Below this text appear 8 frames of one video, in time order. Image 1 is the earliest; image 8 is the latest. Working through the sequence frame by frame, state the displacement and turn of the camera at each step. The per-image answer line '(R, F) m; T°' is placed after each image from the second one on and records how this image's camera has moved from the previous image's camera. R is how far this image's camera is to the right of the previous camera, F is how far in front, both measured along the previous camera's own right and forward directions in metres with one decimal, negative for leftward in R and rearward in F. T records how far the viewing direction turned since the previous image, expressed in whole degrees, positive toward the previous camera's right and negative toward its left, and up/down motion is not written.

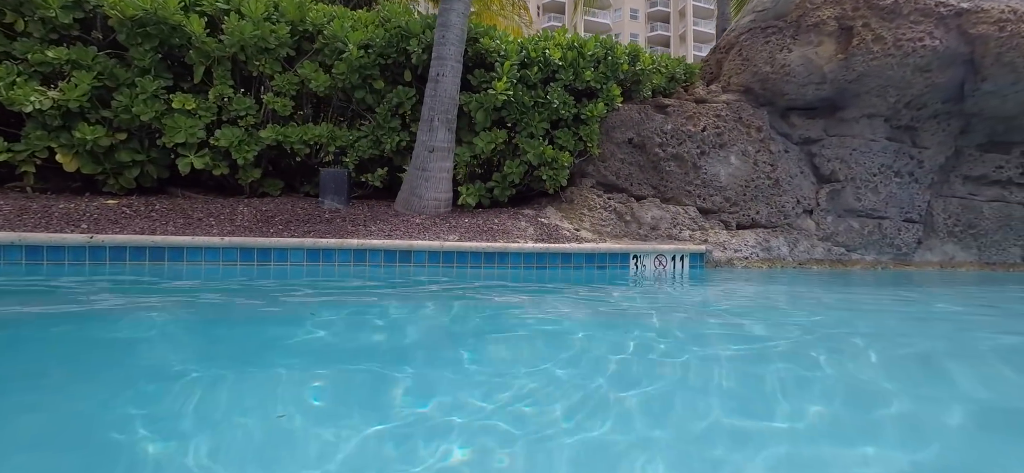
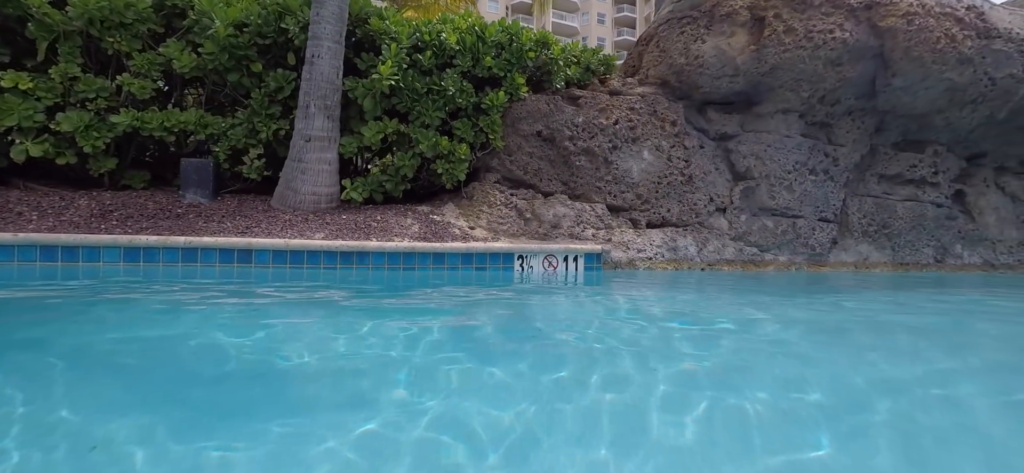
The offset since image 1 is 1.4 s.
(+1.0, +0.5) m; +3°
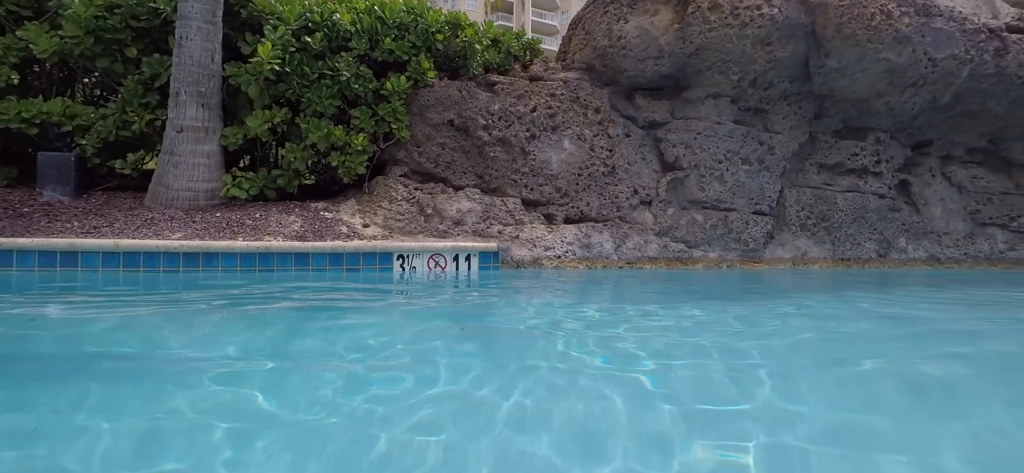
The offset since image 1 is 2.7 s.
(+1.1, +0.5) m; +1°
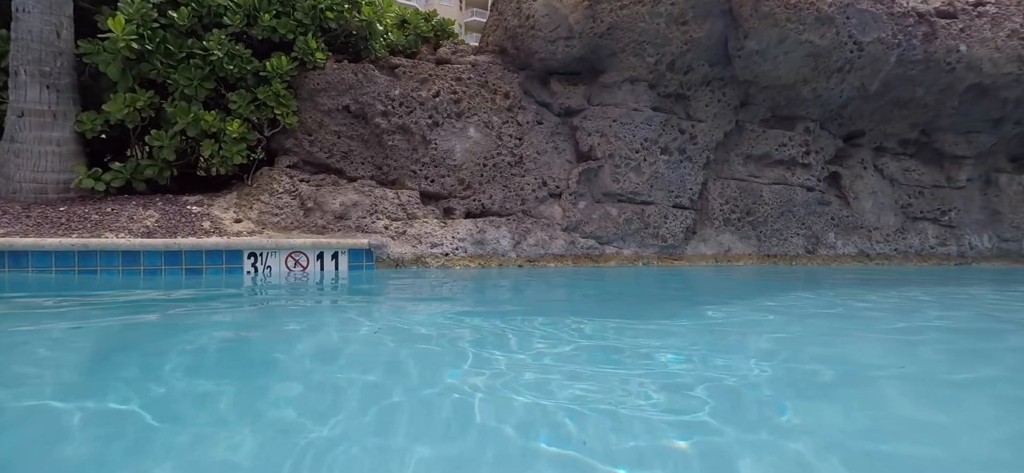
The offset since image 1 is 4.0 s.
(+1.0, +0.5) m; +2°
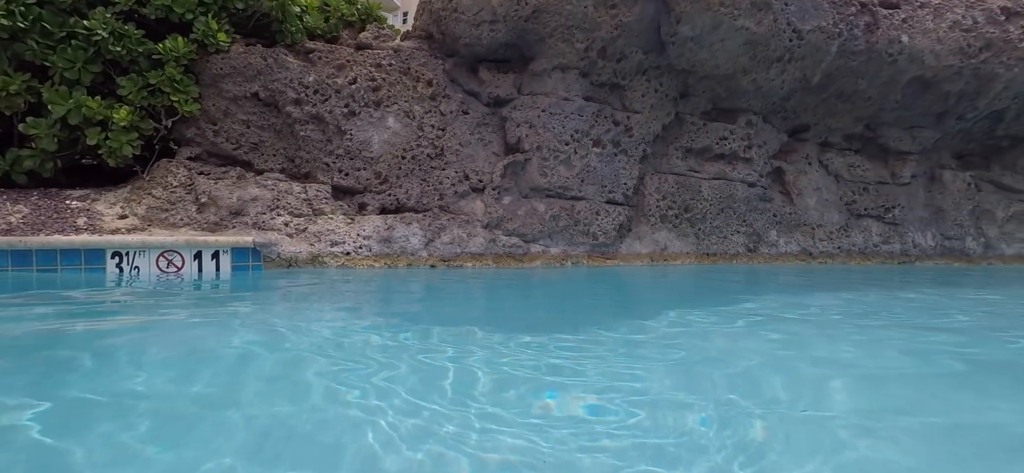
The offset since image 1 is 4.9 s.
(+0.7, +0.4) m; +2°
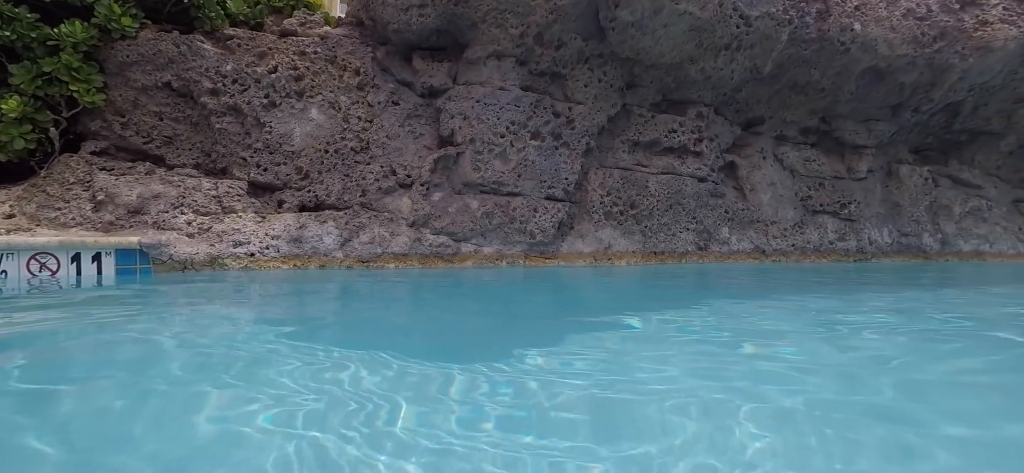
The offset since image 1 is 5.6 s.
(+0.6, +0.3) m; +1°
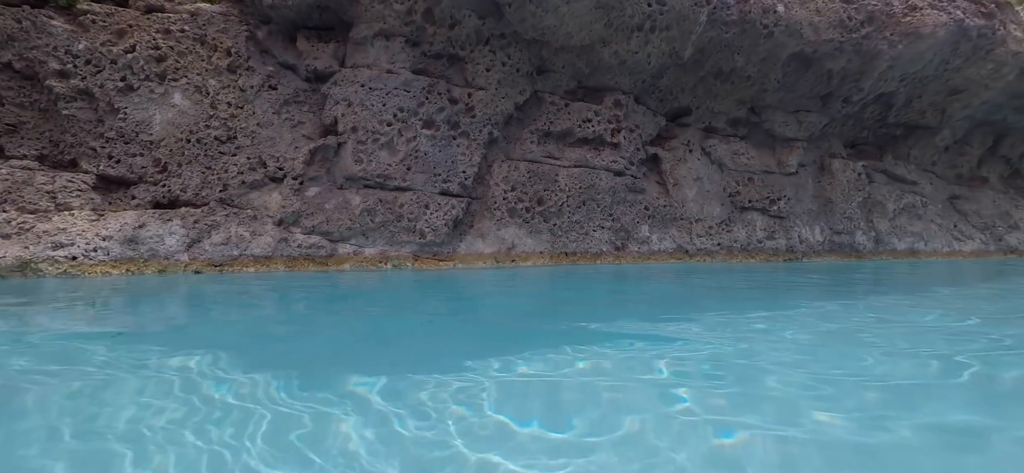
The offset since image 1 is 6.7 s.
(+0.9, +0.5) m; +2°
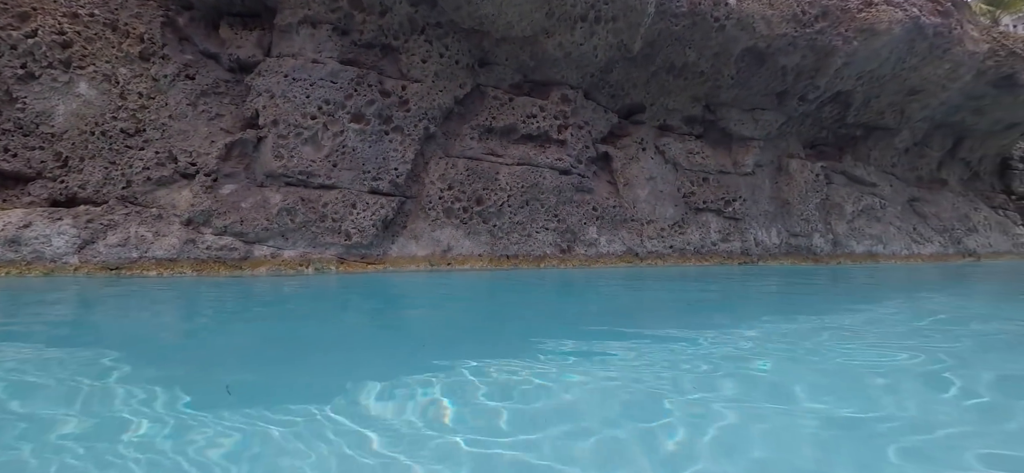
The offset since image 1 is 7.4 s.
(+0.5, +0.3) m; +1°
